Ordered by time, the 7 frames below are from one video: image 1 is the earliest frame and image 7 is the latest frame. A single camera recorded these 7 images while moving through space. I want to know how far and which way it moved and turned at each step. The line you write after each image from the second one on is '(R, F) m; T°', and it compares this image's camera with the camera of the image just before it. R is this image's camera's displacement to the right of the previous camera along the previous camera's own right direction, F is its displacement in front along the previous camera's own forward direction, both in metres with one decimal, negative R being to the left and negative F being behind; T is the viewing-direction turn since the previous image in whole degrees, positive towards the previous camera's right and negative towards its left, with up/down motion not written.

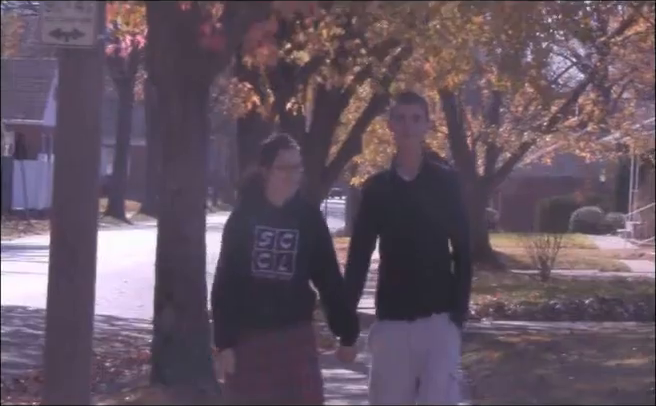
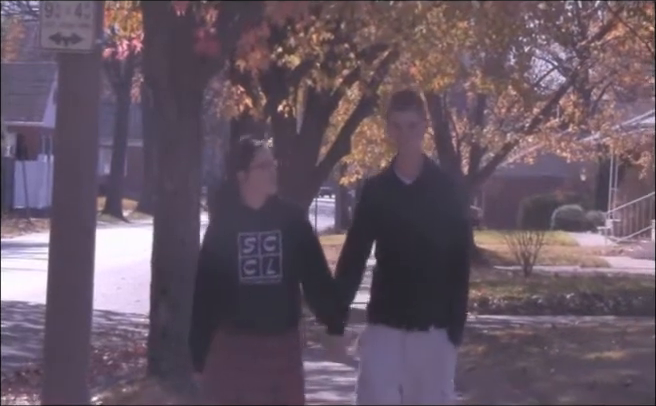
(+0.2, -0.4) m; -1°
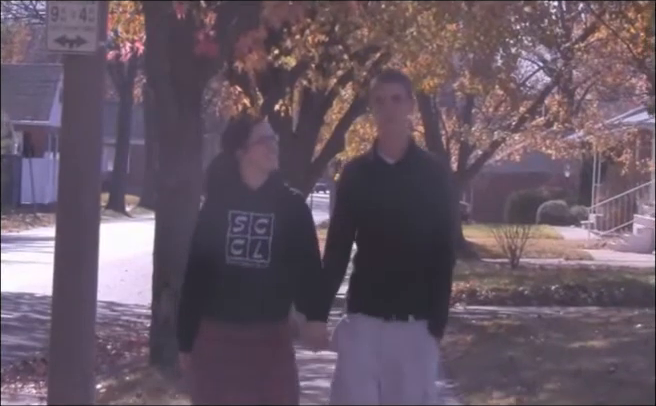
(+0.1, -0.5) m; 0°
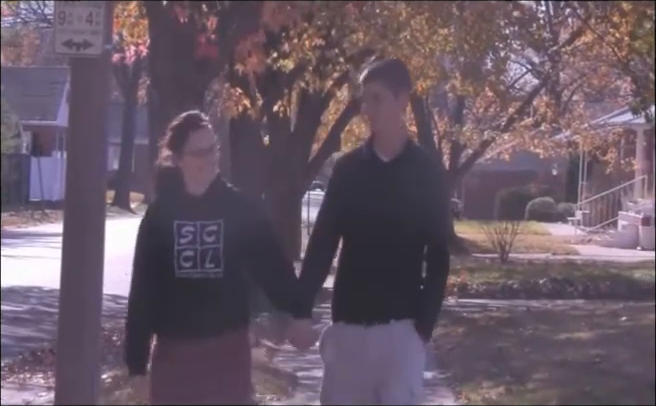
(+0.1, -0.5) m; 0°
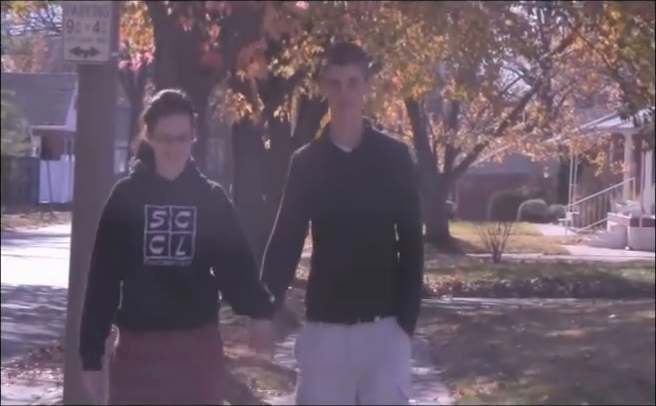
(+0.1, -0.5) m; 0°
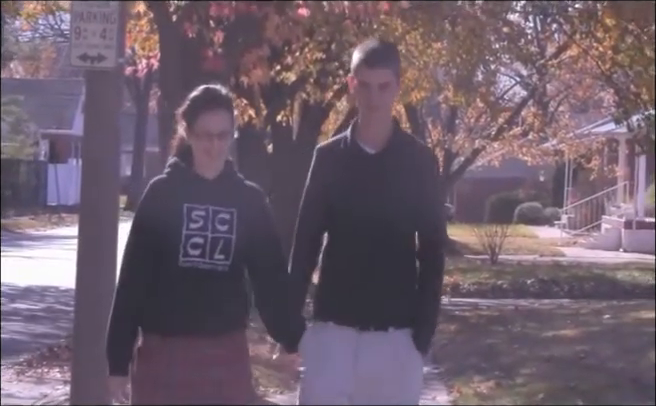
(0.0, -0.3) m; 0°
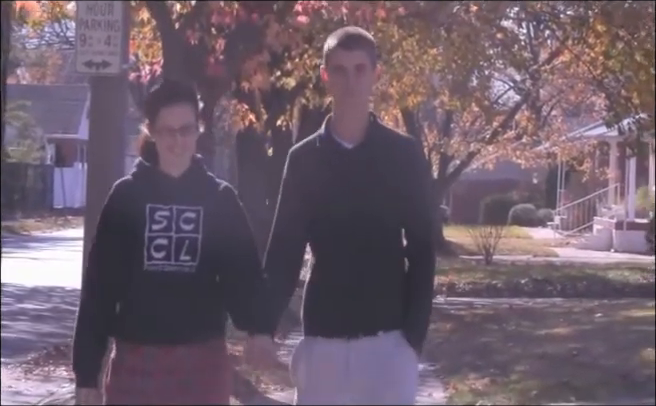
(0.0, -0.4) m; 0°
